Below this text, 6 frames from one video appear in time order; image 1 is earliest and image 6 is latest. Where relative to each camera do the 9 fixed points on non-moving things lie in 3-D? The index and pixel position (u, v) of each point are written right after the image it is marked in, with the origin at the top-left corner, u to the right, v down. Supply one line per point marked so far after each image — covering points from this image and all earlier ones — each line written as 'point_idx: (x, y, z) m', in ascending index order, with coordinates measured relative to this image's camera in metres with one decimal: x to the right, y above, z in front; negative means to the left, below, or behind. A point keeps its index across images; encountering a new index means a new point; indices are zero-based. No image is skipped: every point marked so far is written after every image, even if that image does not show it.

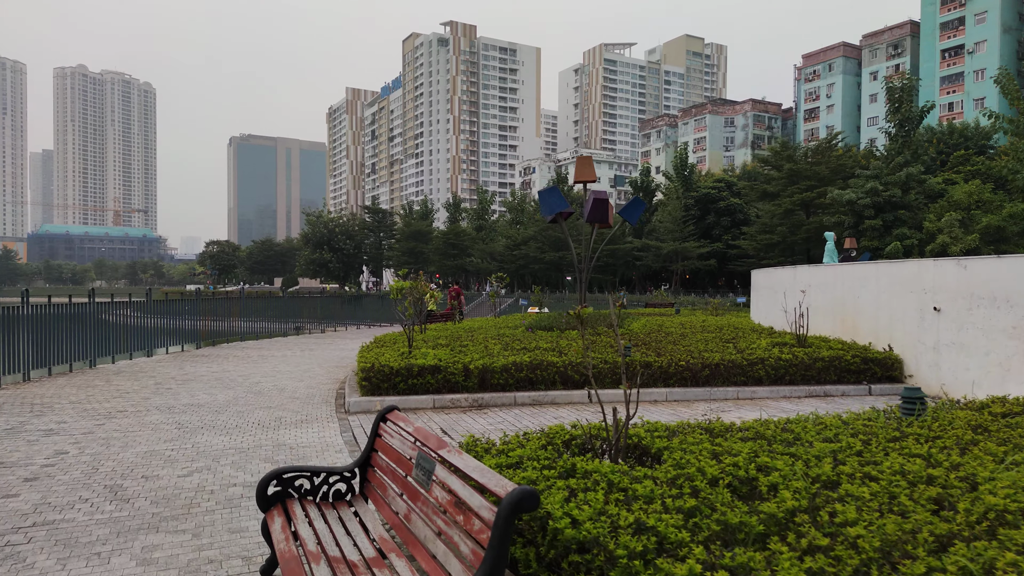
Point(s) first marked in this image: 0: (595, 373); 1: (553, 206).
0: (+1.3, -1.4, +7.6) m
1: (+1.1, +2.3, +12.7) m
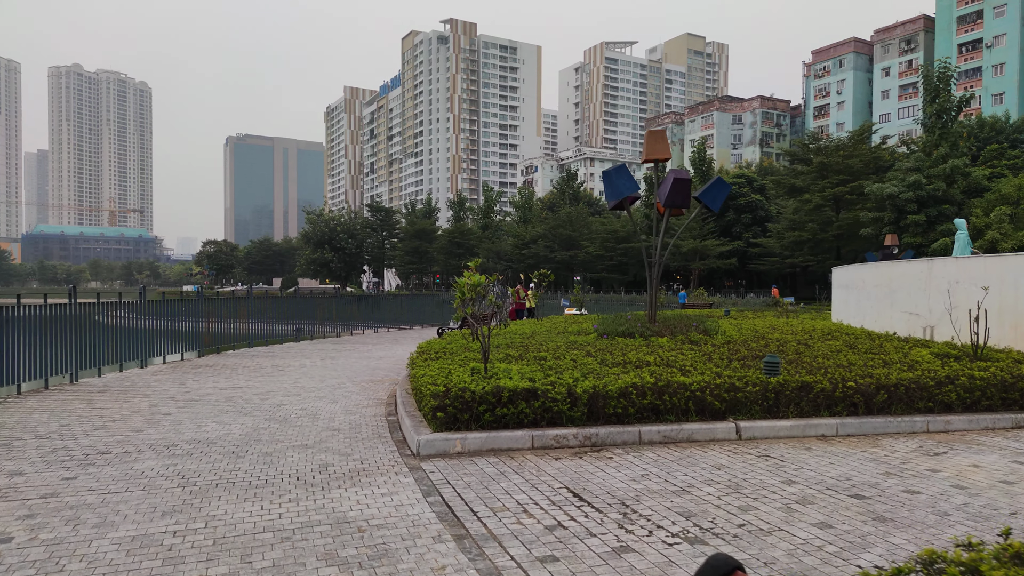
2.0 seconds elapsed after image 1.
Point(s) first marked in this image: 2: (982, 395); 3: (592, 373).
0: (+2.7, -1.4, +5.7) m
1: (+2.5, +2.3, +10.8) m
2: (+6.0, -1.4, +6.0) m
3: (+1.1, -1.1, +6.1) m
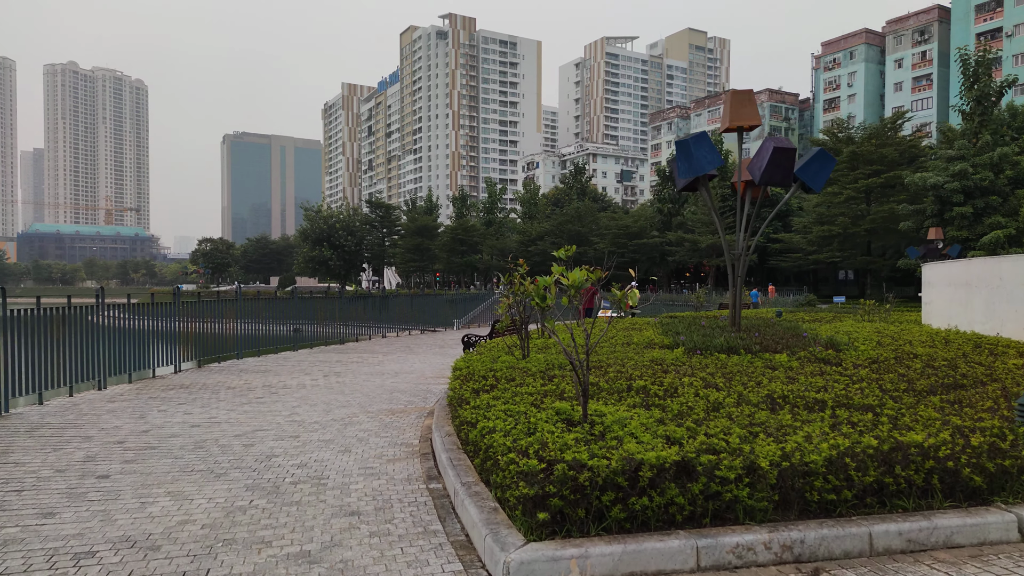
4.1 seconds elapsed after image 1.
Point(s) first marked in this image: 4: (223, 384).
0: (+3.7, -1.4, +3.5) m
1: (+3.4, +2.3, +8.6) m
2: (+7.0, -1.4, +3.9) m
3: (+2.0, -1.1, +3.9) m
4: (-5.6, -1.9, +9.1) m
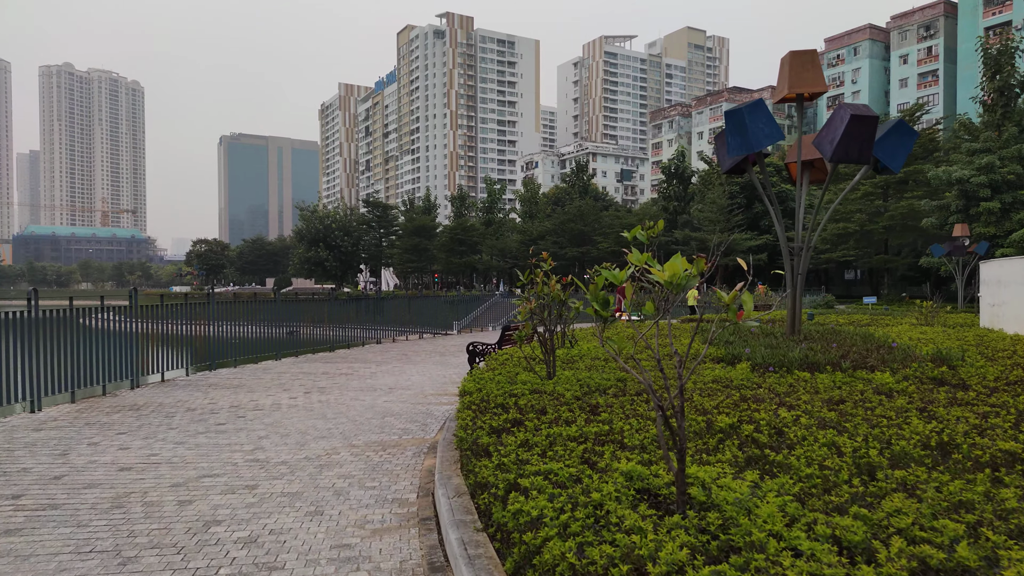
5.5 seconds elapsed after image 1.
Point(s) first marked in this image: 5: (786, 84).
0: (+4.0, -1.4, +2.1) m
1: (+3.7, +2.3, +7.1) m
2: (+7.3, -1.3, +2.4) m
3: (+2.3, -1.1, +2.4) m
4: (-5.3, -1.9, +7.6) m
5: (+4.3, +3.2, +7.4) m
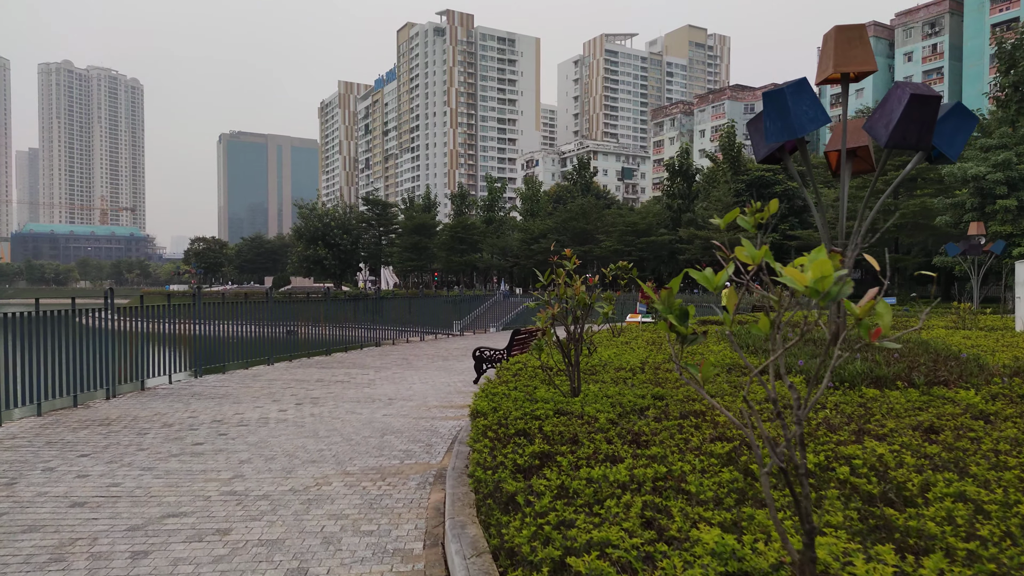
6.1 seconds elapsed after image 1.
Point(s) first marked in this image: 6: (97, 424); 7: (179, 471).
0: (+4.2, -1.4, +1.3) m
1: (+3.9, +2.3, +6.4) m
2: (+7.5, -1.4, +1.7) m
3: (+2.5, -1.2, +1.7) m
4: (-5.2, -1.9, +6.9) m
5: (+4.5, +3.2, +6.7) m
6: (-5.9, -1.9, +6.7) m
7: (-3.5, -1.9, +5.0) m
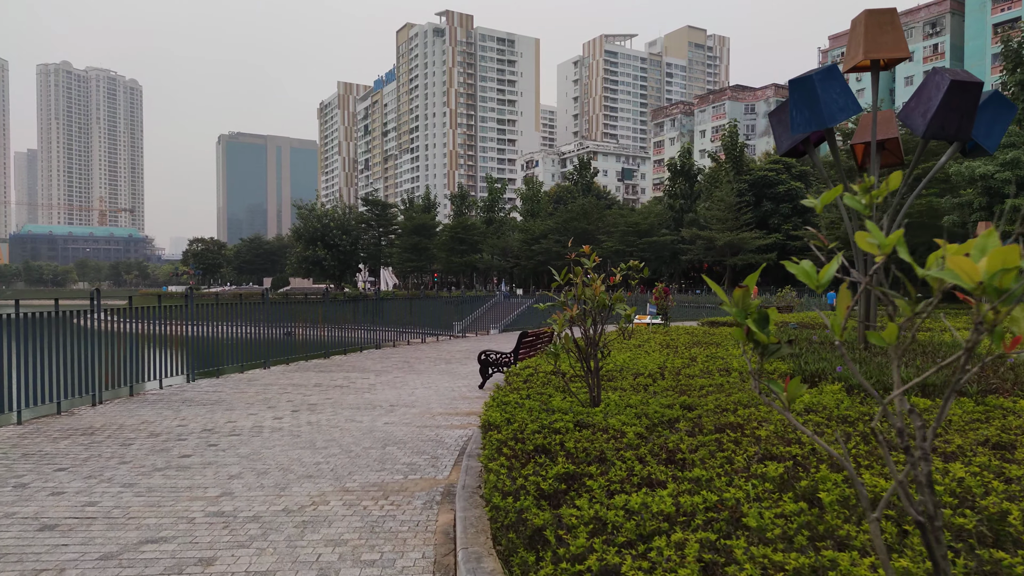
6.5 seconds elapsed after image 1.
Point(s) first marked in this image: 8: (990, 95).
0: (+4.3, -1.4, +0.9) m
1: (+4.0, +2.3, +6.0) m
2: (+7.6, -1.4, +1.3) m
3: (+2.7, -1.1, +1.3) m
4: (-5.0, -1.9, +6.5) m
5: (+4.7, +3.2, +6.3) m
6: (-5.7, -1.9, +6.3) m
7: (-3.4, -1.9, +4.6) m
8: (+6.1, +2.5, +6.0) m
